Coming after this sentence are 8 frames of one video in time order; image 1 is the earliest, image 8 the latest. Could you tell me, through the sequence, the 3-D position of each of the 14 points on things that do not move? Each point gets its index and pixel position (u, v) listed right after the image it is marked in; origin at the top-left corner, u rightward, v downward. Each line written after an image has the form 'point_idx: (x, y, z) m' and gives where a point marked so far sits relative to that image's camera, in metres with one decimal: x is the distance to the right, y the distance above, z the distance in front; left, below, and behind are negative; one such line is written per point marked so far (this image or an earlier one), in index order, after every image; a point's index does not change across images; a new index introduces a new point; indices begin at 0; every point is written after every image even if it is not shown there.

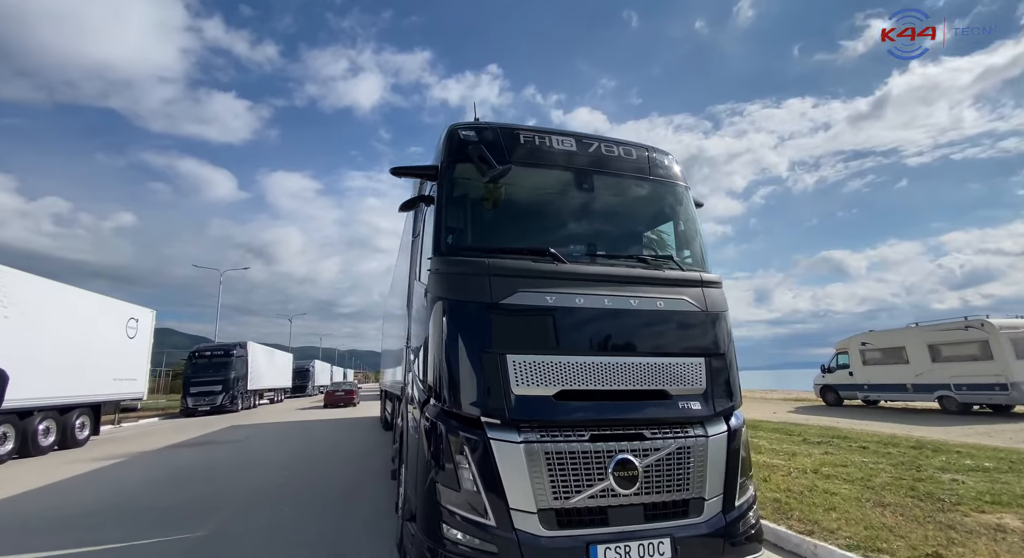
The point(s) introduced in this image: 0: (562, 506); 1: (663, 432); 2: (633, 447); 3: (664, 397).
0: (+0.3, -1.3, +2.7) m
1: (+1.0, -1.0, +3.1) m
2: (+0.8, -1.1, +2.9) m
3: (+1.0, -0.8, +3.1) m
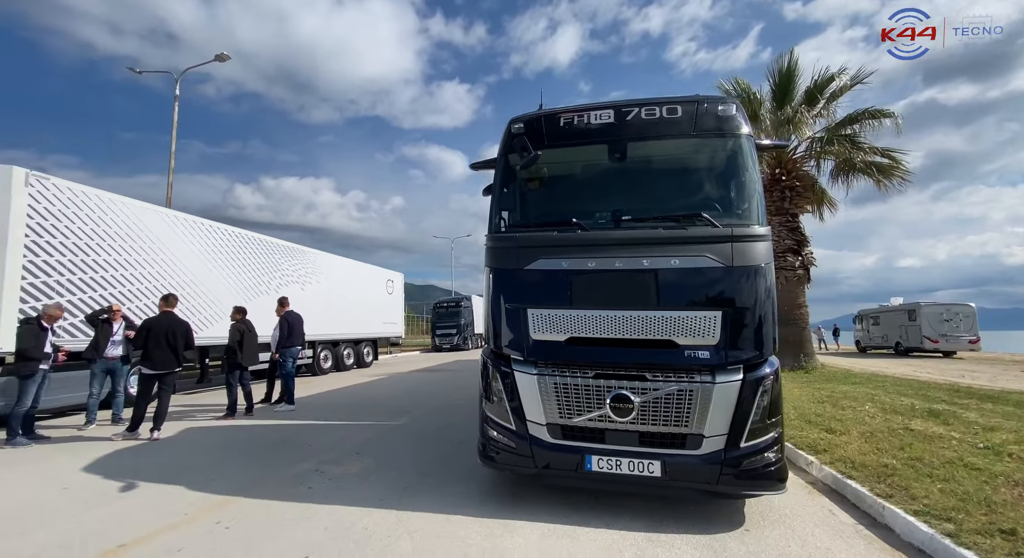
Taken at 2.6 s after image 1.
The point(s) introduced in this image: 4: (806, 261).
0: (+0.4, -1.1, +3.5) m
1: (+1.2, -0.7, +3.5) m
2: (+0.9, -0.8, +3.5) m
3: (+1.2, -0.5, +3.5) m
4: (+8.6, +0.5, +13.4) m
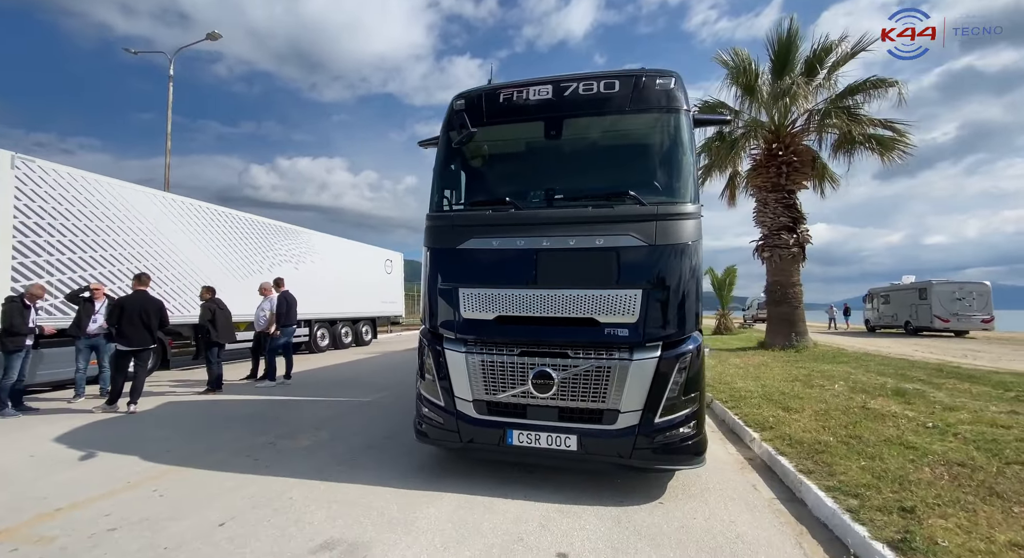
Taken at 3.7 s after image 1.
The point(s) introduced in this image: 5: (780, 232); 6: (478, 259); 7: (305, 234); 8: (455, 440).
0: (-0.2, -1.0, +3.6) m
1: (+0.6, -0.6, +3.5) m
2: (+0.3, -0.6, +3.5) m
3: (+0.6, -0.3, +3.6) m
4: (+8.4, +1.2, +13.2) m
5: (+7.7, +1.4, +13.2) m
6: (-0.3, +0.2, +3.8) m
7: (-6.4, +1.4, +14.2) m
8: (-0.5, -1.3, +3.6) m
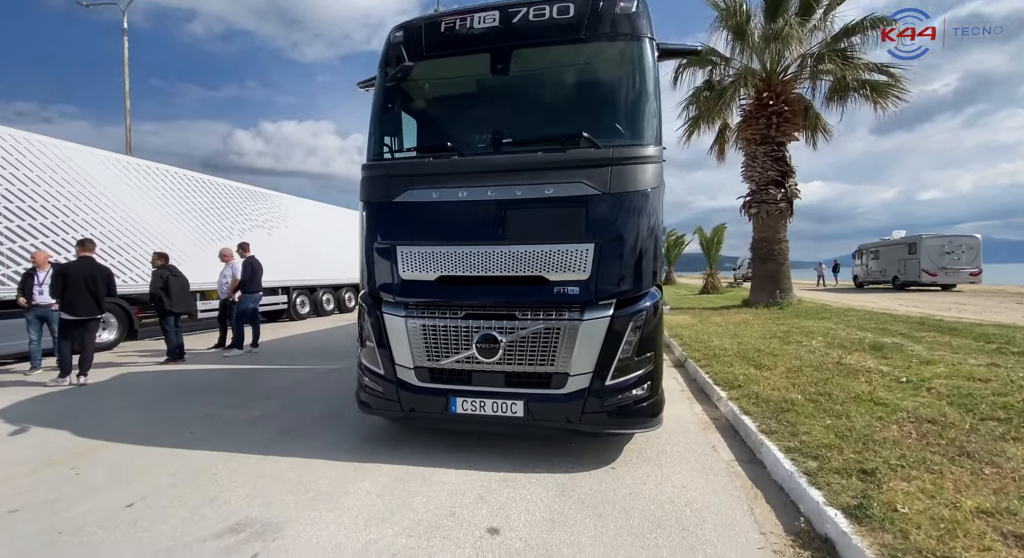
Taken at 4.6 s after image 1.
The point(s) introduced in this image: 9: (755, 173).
0: (-0.6, -0.6, +3.4) m
1: (+0.2, -0.2, +3.3) m
2: (-0.1, -0.3, +3.3) m
3: (+0.2, 0.0, +3.3) m
4: (+7.8, +2.4, +12.8) m
5: (+7.2, +2.6, +12.8) m
6: (-0.7, +0.5, +3.5) m
7: (-6.9, +2.4, +13.6) m
8: (-0.9, -1.0, +3.4) m
9: (+6.8, +3.0, +12.9) m
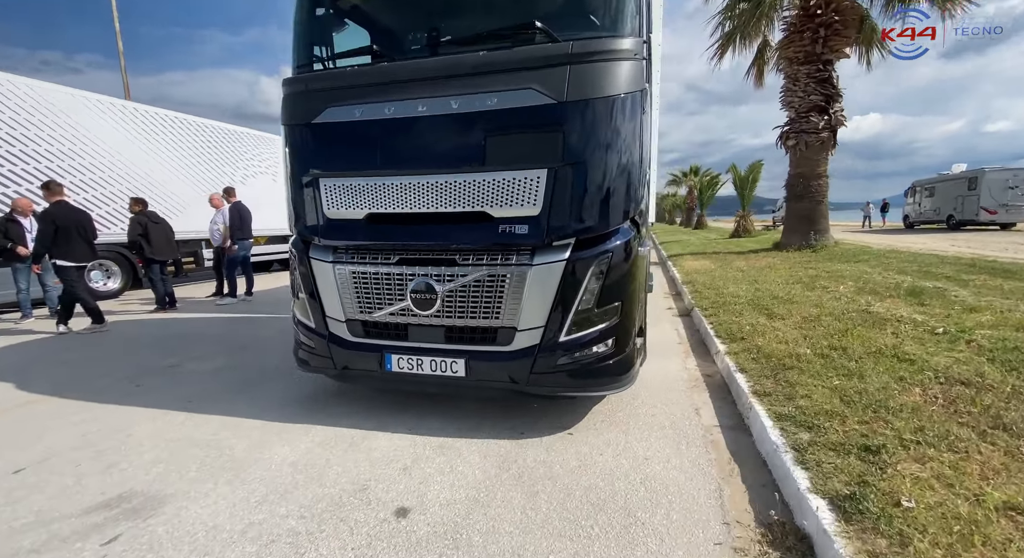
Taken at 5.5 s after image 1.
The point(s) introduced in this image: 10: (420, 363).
0: (-0.9, -0.3, +2.9) m
1: (-0.2, +0.1, +2.7) m
2: (-0.5, +0.1, +2.8) m
3: (-0.2, +0.4, +2.7) m
4: (+8.0, +3.9, +11.4) m
5: (+7.4, +4.1, +11.4) m
6: (-1.1, +0.9, +2.9) m
7: (-6.7, +3.9, +13.2) m
8: (-1.2, -0.6, +3.0) m
9: (+7.0, +4.5, +11.5) m
10: (-0.6, -0.5, +2.8) m
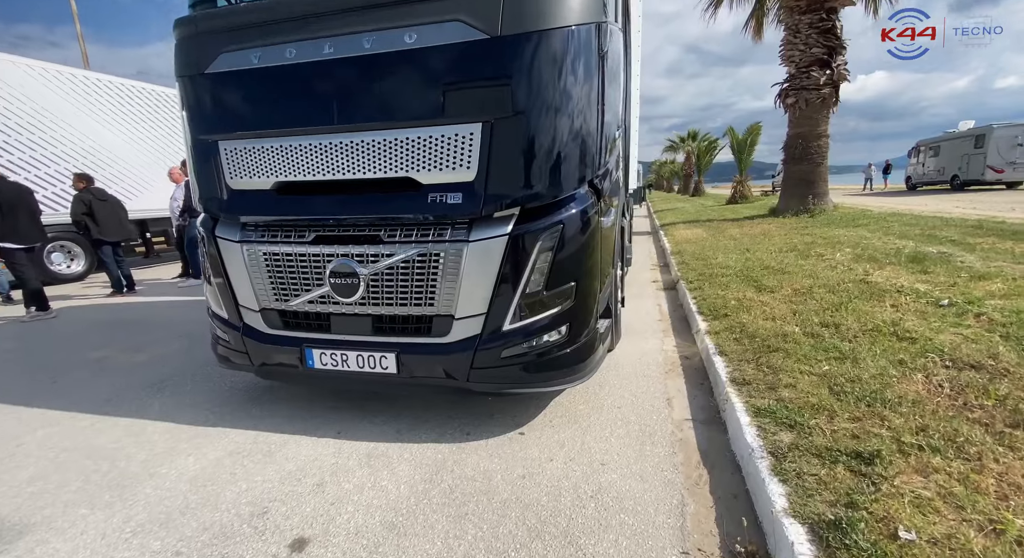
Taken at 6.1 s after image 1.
0: (-1.3, -0.2, +2.5) m
1: (-0.5, +0.2, +2.3) m
2: (-0.8, +0.2, +2.3) m
3: (-0.5, +0.5, +2.3) m
4: (+7.6, +4.7, +10.7) m
5: (+6.9, +4.9, +10.7) m
6: (-1.4, +1.0, +2.5) m
7: (-7.1, +4.5, +12.5) m
8: (-1.5, -0.5, +2.7) m
9: (+6.6, +5.3, +10.8) m
10: (-0.9, -0.4, +2.4) m
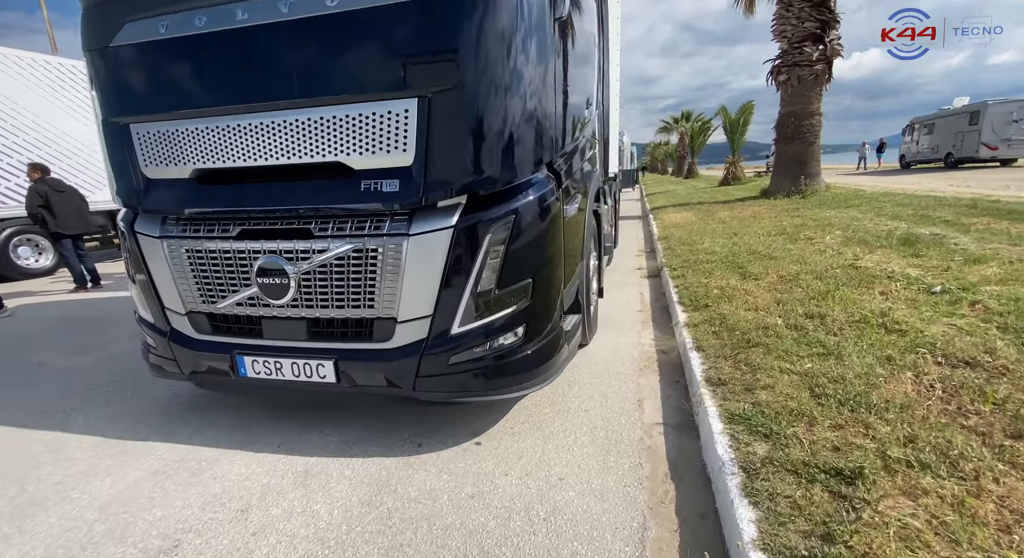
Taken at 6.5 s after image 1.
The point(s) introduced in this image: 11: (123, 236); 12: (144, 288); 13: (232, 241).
0: (-1.5, -0.2, +2.3) m
1: (-0.8, +0.2, +2.1) m
2: (-1.0, +0.2, +2.1) m
3: (-0.7, +0.5, +2.0) m
4: (+7.2, +5.1, +10.4) m
5: (+6.5, +5.3, +10.4) m
6: (-1.7, +1.0, +2.2) m
7: (-7.5, +4.7, +12.1) m
8: (-1.8, -0.5, +2.4) m
9: (+6.2, +5.7, +10.4) m
10: (-1.1, -0.4, +2.2) m
11: (-2.0, +0.2, +2.5) m
12: (-1.9, 0.0, +2.4) m
13: (-1.3, +0.2, +2.2) m
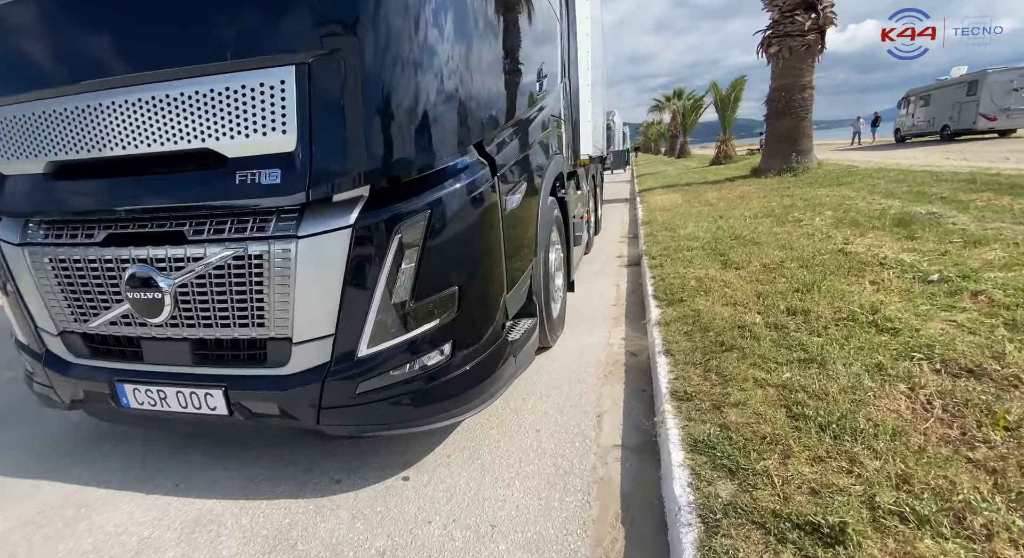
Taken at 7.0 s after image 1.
0: (-1.8, -0.2, +1.9) m
1: (-1.1, +0.2, +1.7) m
2: (-1.3, +0.1, +1.7) m
3: (-1.0, +0.4, +1.7) m
4: (+6.7, +5.6, +9.9) m
5: (+6.0, +5.7, +9.9) m
6: (-2.0, +0.9, +1.8) m
7: (-8.0, +4.9, +11.5) m
8: (-2.1, -0.6, +2.1) m
9: (+5.7, +6.1, +9.9) m
10: (-1.4, -0.5, +1.9) m
11: (-2.4, +0.2, +2.1) m
12: (-2.2, -0.1, +2.1) m
13: (-1.6, +0.1, +1.8) m
